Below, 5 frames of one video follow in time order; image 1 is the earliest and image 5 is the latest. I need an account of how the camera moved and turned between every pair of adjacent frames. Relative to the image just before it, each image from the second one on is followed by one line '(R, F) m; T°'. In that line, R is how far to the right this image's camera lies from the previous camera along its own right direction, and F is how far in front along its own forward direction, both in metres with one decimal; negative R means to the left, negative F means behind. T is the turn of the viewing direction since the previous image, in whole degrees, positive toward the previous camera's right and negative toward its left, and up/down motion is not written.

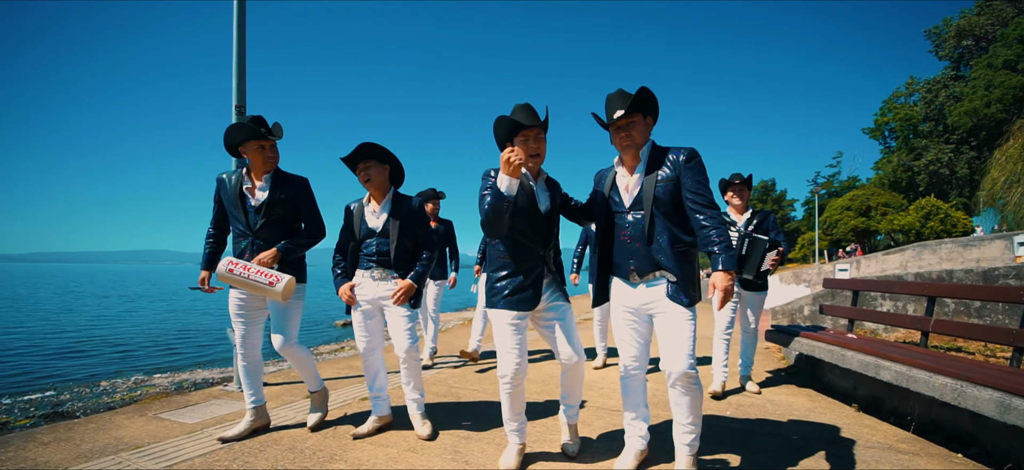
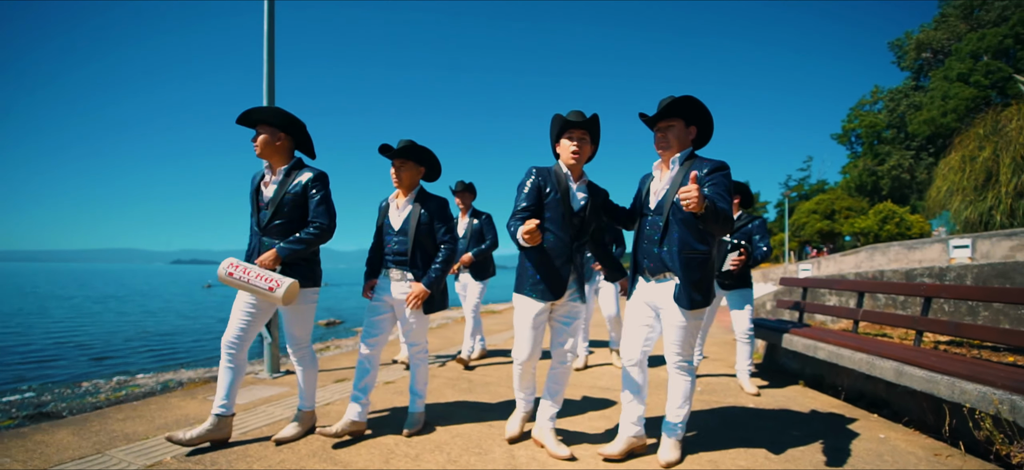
(-0.3, -0.7) m; +2°
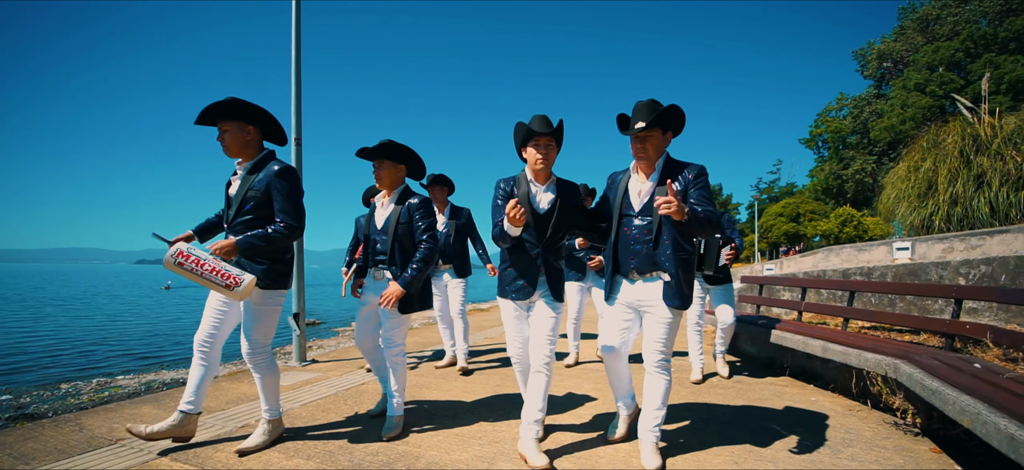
(-0.3, -0.7) m; +3°
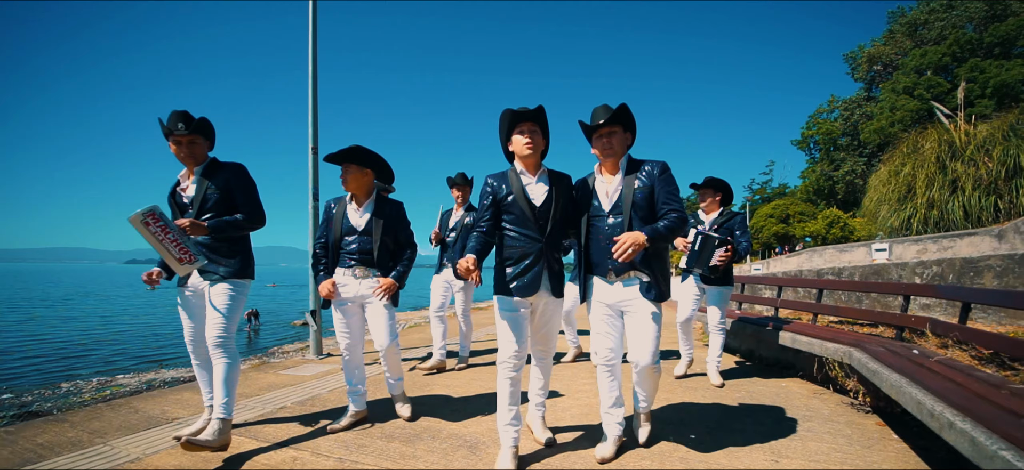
(-0.1, -0.5) m; +1°
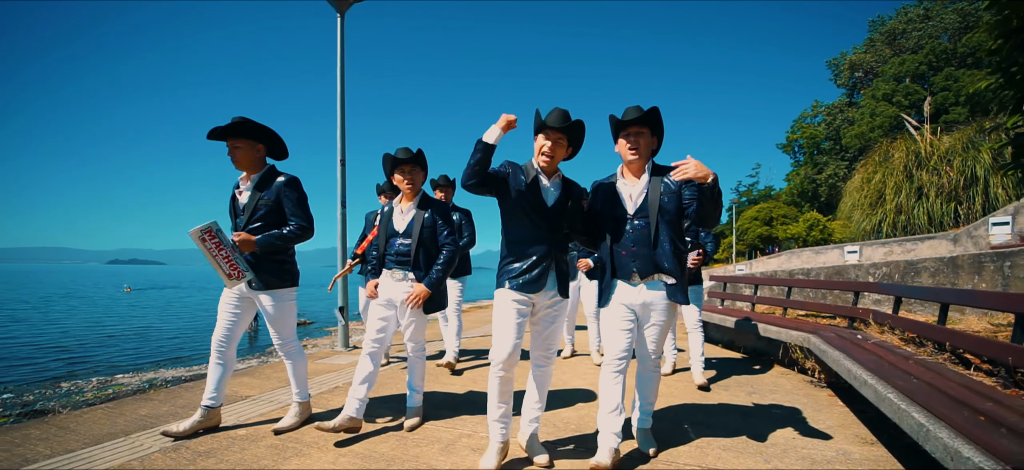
(-0.3, -0.7) m; +1°
